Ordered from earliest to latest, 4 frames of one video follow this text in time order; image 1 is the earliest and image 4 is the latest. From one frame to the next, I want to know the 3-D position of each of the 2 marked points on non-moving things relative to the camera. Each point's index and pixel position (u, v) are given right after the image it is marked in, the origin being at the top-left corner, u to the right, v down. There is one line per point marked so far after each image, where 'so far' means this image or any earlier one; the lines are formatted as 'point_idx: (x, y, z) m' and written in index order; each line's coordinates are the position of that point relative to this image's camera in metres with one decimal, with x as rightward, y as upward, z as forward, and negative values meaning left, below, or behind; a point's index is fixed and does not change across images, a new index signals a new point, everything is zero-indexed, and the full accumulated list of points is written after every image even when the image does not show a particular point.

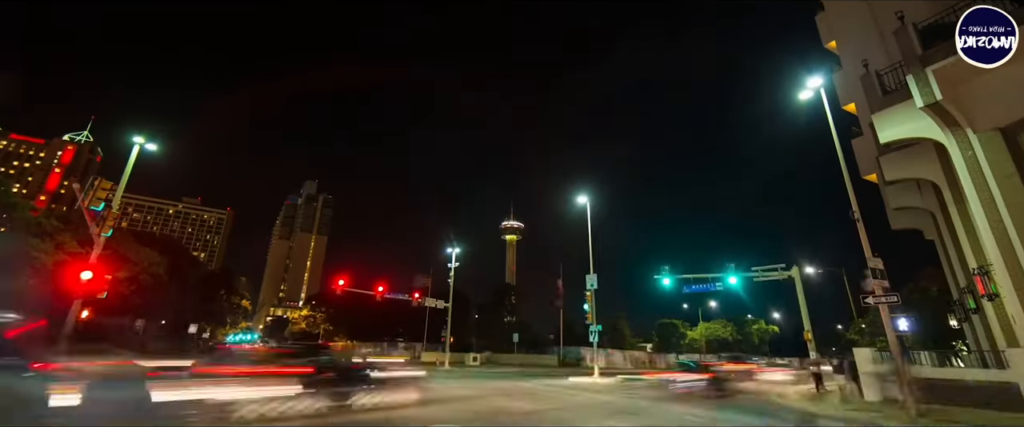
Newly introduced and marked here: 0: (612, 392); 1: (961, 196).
0: (+1.9, -3.4, +19.1) m
1: (+8.2, +0.3, +18.5) m
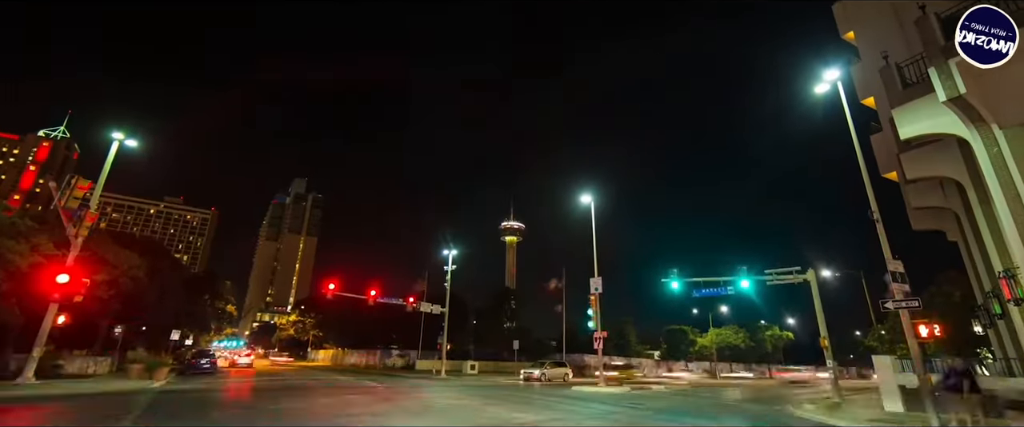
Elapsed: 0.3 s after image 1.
0: (+1.9, -3.4, +18.2) m
1: (+8.2, +0.3, +17.6) m
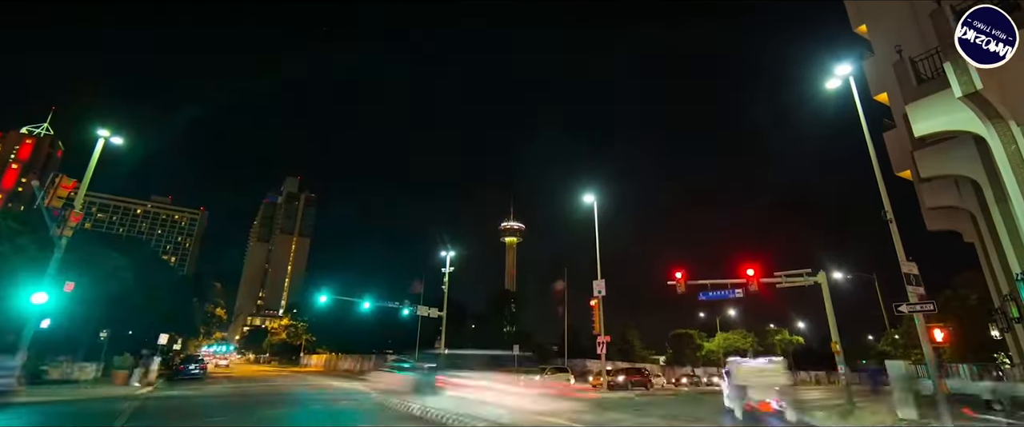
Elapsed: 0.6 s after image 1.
0: (+1.9, -3.4, +17.6) m
1: (+8.2, +0.3, +17.0) m
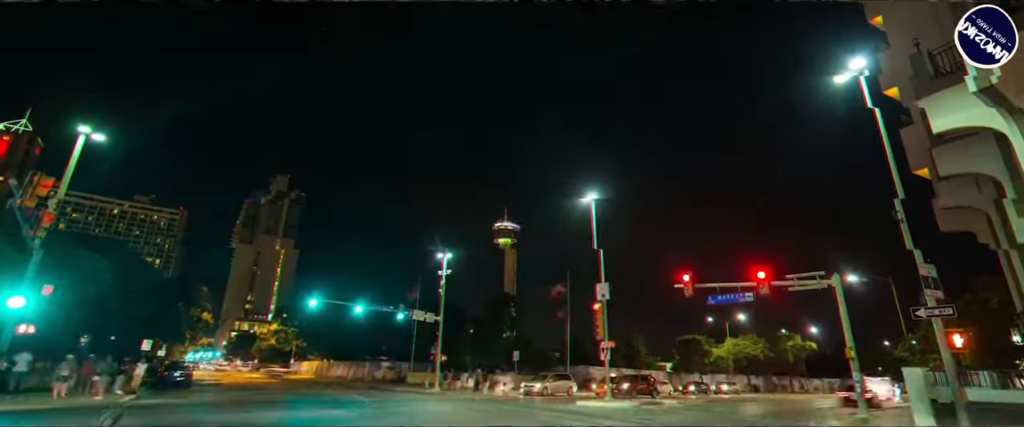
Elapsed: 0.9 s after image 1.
0: (+1.9, -3.4, +16.9) m
1: (+8.3, +0.3, +16.2) m
